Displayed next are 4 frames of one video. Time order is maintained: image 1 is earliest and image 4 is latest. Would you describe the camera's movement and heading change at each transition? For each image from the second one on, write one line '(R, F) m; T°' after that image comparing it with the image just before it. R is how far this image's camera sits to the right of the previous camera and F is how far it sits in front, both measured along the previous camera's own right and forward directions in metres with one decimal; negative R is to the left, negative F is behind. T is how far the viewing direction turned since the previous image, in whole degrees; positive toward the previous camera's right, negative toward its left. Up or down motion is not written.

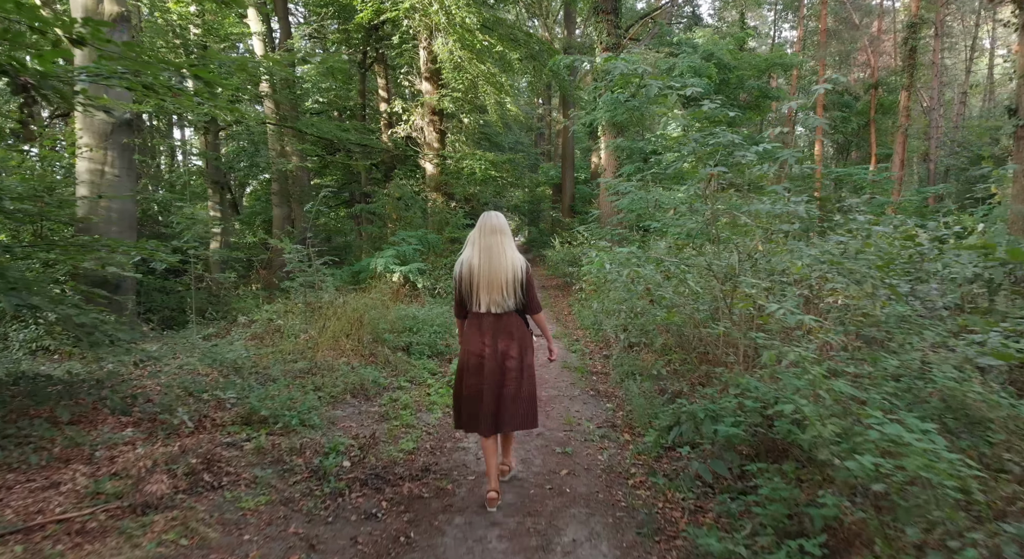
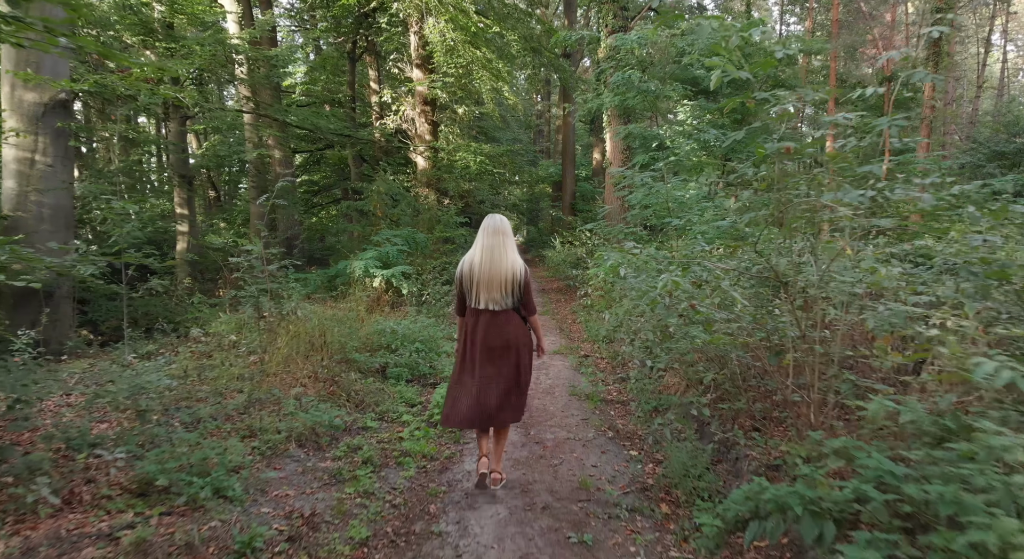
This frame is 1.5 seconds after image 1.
(0.0, +1.3) m; 0°
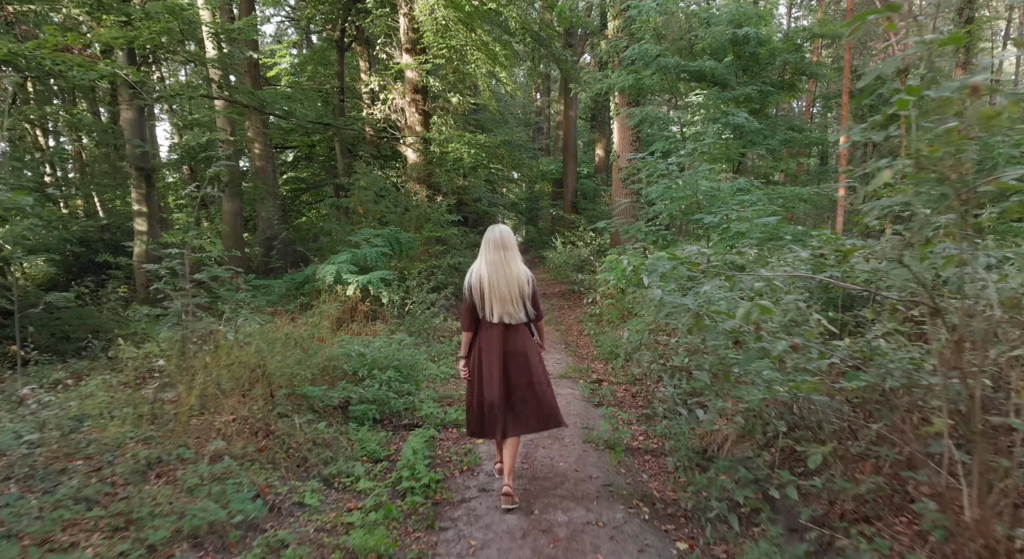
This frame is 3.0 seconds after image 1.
(0.0, +1.4) m; 0°
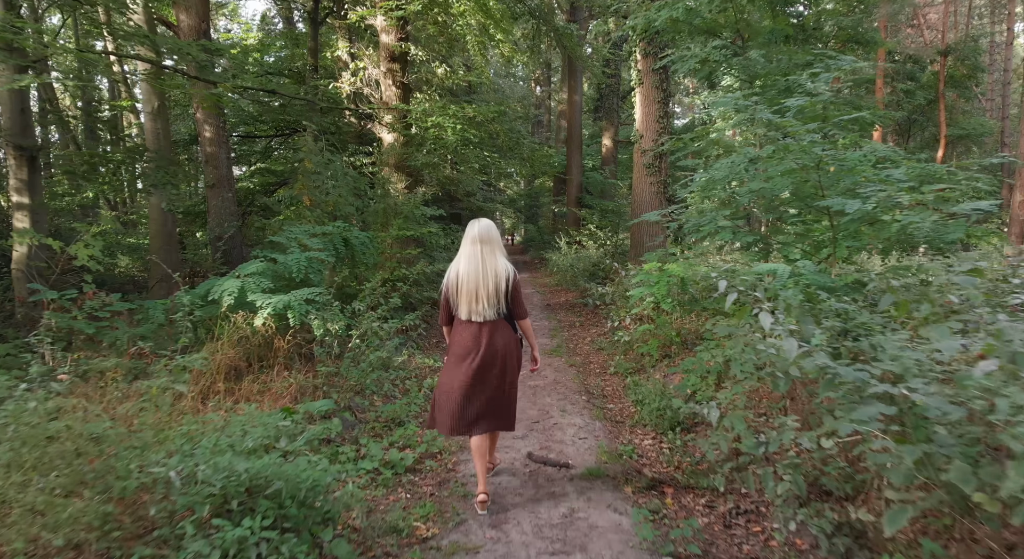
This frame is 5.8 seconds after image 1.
(0.0, +2.7) m; 0°
